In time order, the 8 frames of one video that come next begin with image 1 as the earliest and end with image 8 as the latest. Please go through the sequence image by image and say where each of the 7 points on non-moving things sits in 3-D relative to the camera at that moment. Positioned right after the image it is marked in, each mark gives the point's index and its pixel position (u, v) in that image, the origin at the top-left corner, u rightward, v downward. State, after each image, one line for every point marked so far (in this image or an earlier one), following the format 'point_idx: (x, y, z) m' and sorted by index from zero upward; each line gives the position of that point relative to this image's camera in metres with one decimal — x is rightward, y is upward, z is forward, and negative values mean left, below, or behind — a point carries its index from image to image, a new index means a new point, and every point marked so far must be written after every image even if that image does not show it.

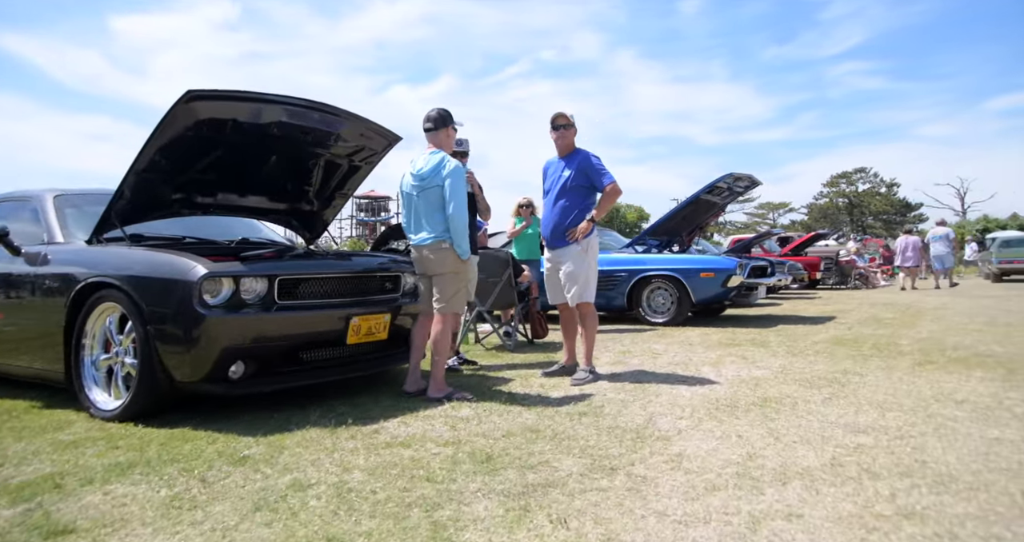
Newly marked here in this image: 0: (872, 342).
0: (+3.5, -0.7, +5.8) m
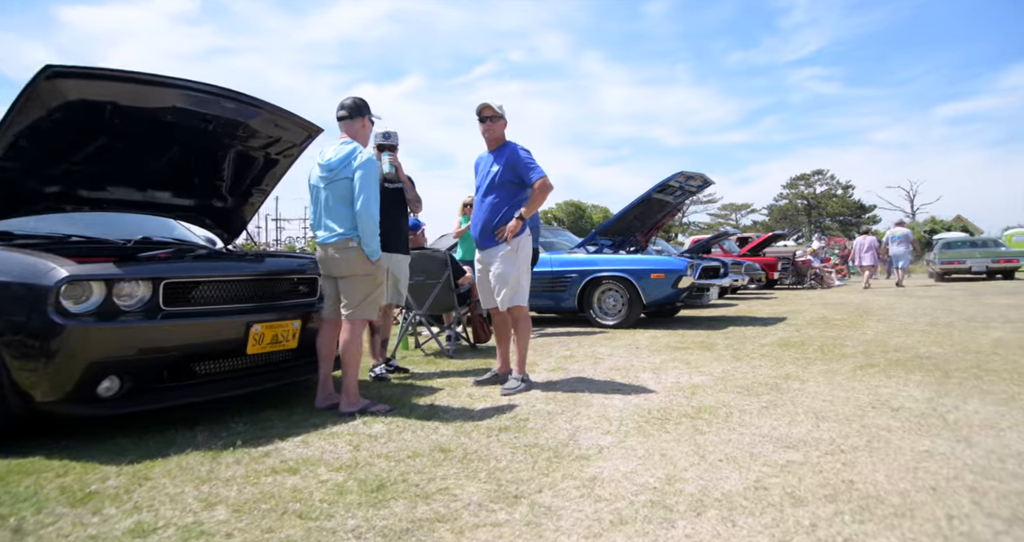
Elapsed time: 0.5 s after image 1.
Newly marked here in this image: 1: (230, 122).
0: (+2.9, -0.7, +5.7) m
1: (-1.7, +0.9, +3.6) m
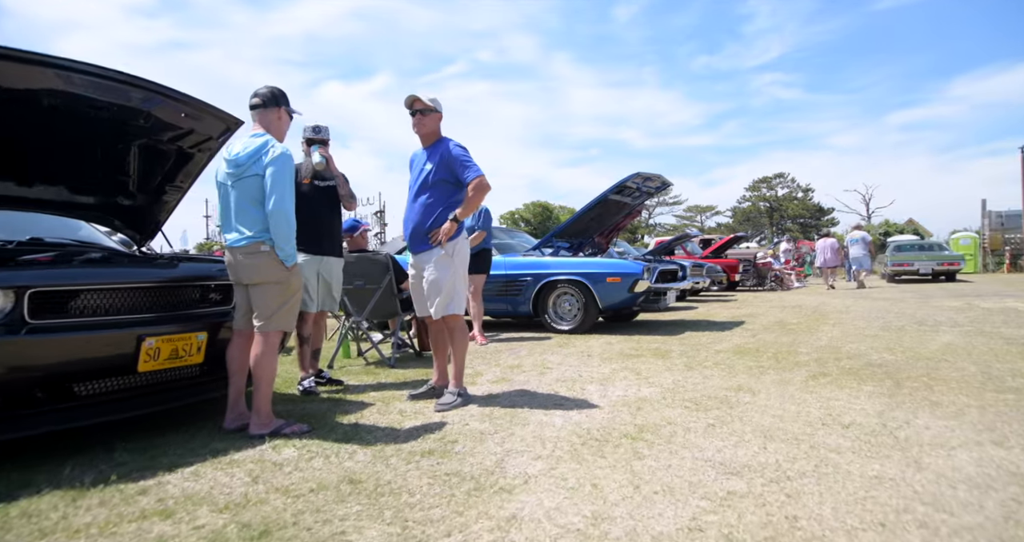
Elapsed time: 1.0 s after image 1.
0: (+2.5, -0.8, +5.6) m
1: (-2.1, +0.9, +3.2) m
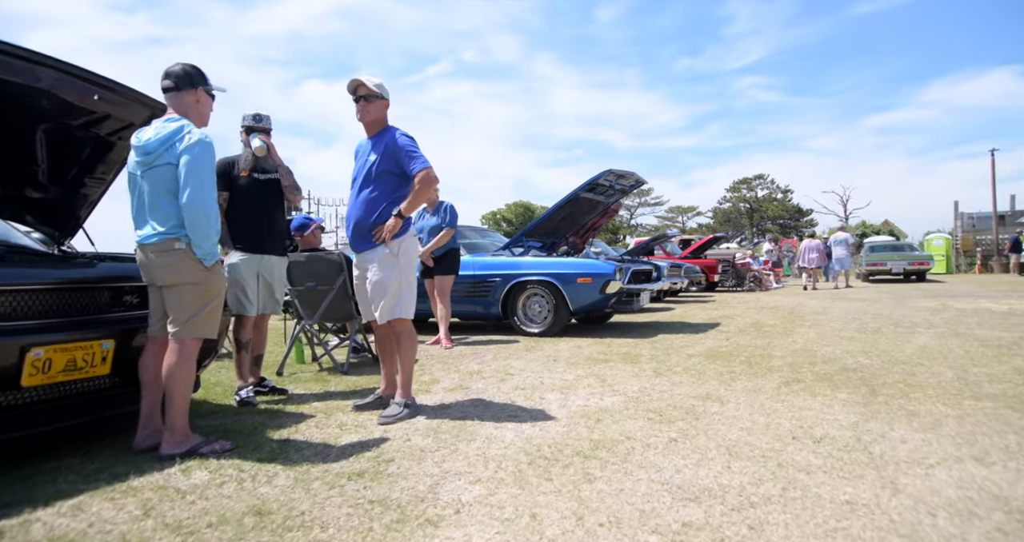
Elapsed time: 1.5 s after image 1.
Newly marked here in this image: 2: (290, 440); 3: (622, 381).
0: (+2.1, -0.8, +5.4) m
1: (-2.3, +0.9, +2.9) m
2: (-1.1, -0.8, +3.0) m
3: (+0.8, -0.8, +4.4) m
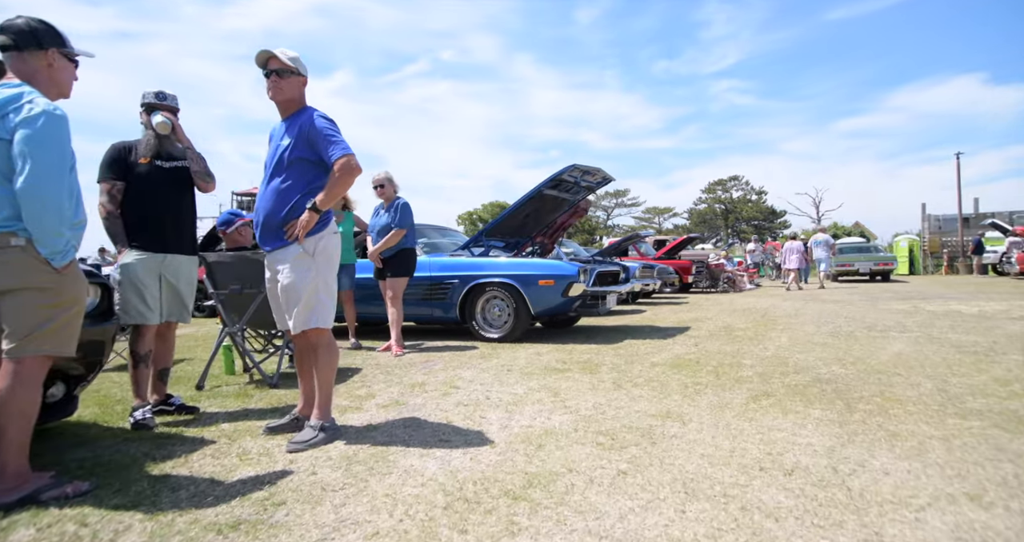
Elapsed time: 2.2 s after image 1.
0: (+1.7, -0.8, +5.0) m
1: (-2.7, +0.9, +2.4) m
2: (-1.4, -0.9, +2.5) m
3: (+0.4, -0.8, +3.9) m
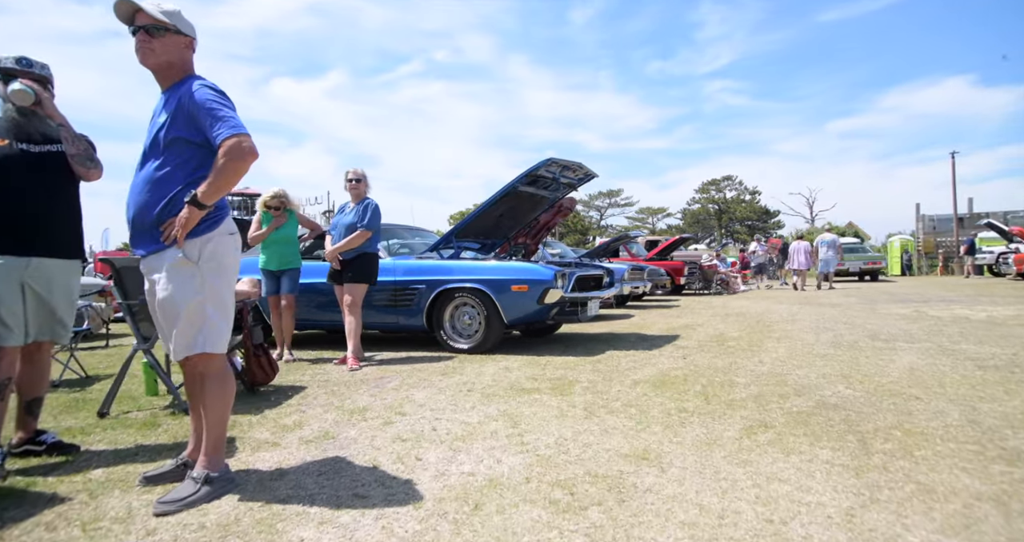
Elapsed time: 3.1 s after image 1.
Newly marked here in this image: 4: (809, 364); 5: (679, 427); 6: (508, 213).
0: (+1.4, -0.8, +4.4) m
1: (-2.9, +0.8, +1.7) m
2: (-1.7, -0.9, +1.9) m
3: (+0.2, -0.9, +3.3) m
4: (+2.5, -0.8, +5.0) m
5: (+0.9, -0.8, +3.2) m
6: (0.0, +0.7, +7.3) m
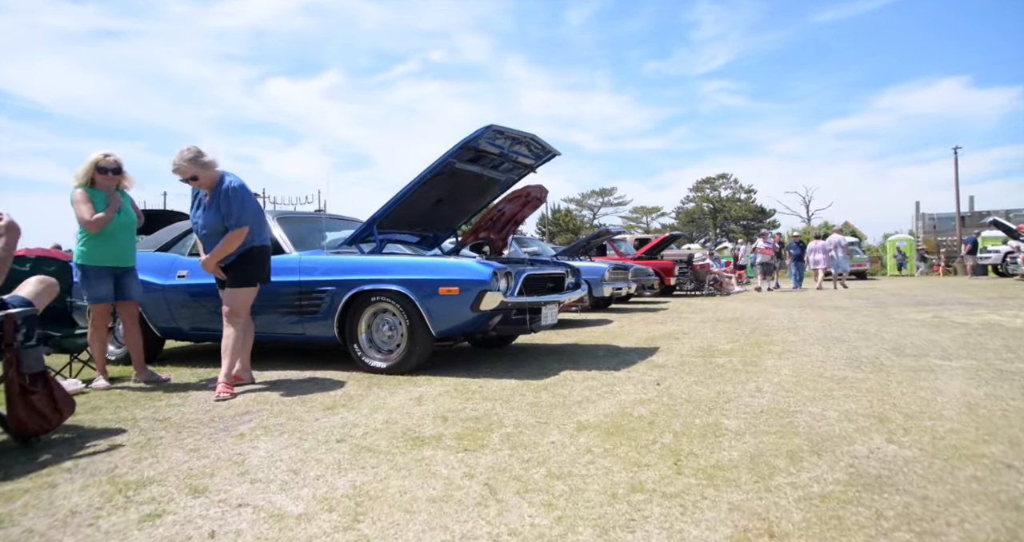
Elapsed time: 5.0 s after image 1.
0: (+0.9, -0.8, +3.1) m
1: (-3.5, +0.8, +0.4) m
2: (-2.2, -0.9, +0.5) m
3: (-0.4, -0.8, +2.0) m
4: (+1.9, -0.8, +3.7) m
5: (+0.4, -0.8, +1.9) m
6: (-0.6, +0.7, +5.9) m
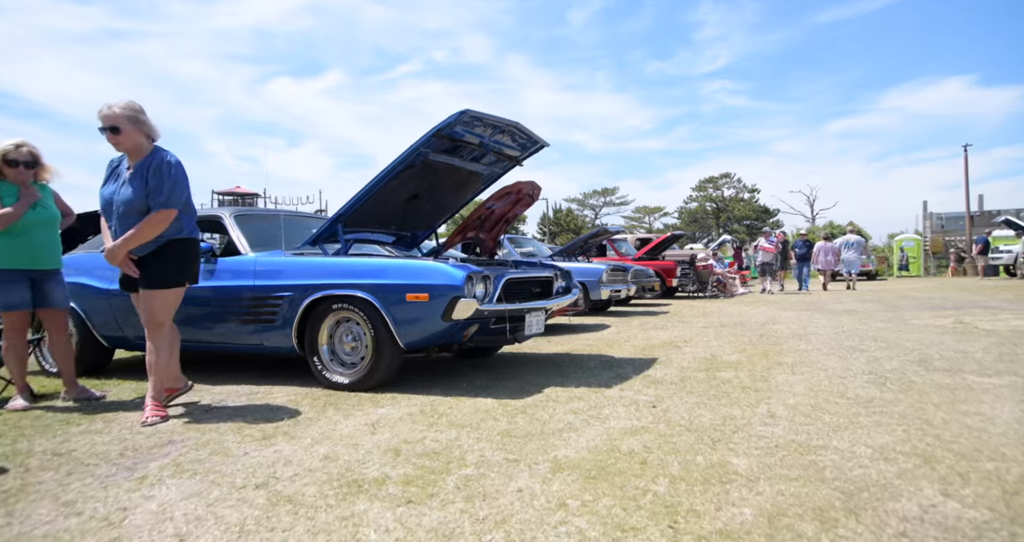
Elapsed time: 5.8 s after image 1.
0: (+0.7, -0.8, +2.5) m
1: (-3.6, +0.8, -0.2) m
2: (-2.4, -0.9, -0.1) m
3: (-0.6, -0.9, +1.4) m
4: (+1.8, -0.8, +3.1) m
5: (+0.2, -0.9, +1.3) m
6: (-0.8, +0.7, +5.3) m
